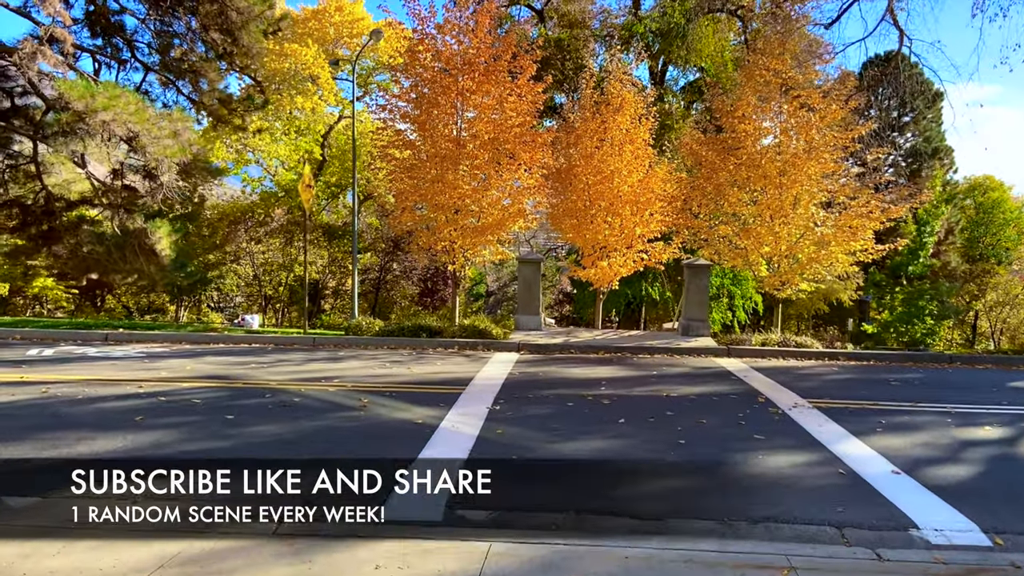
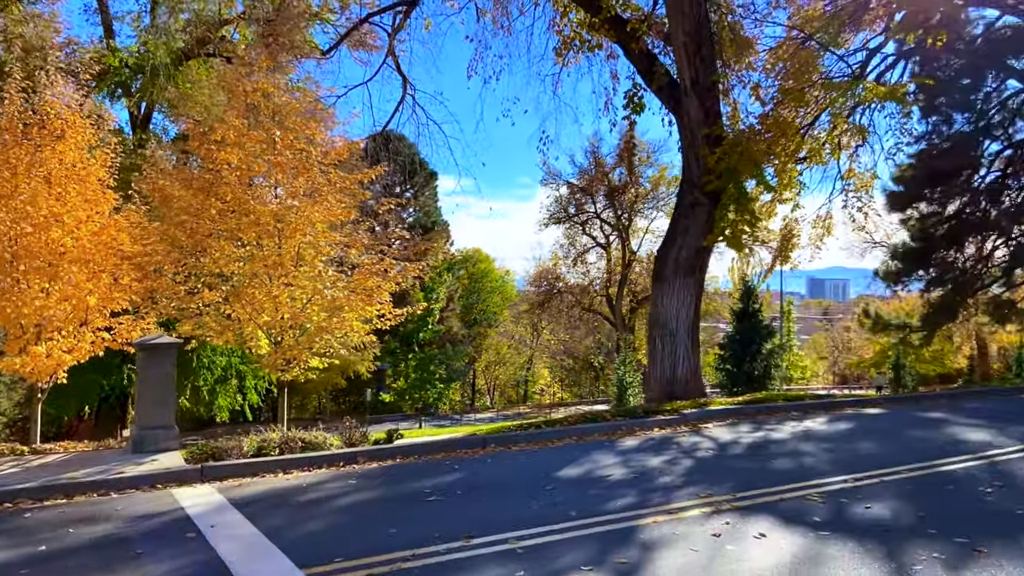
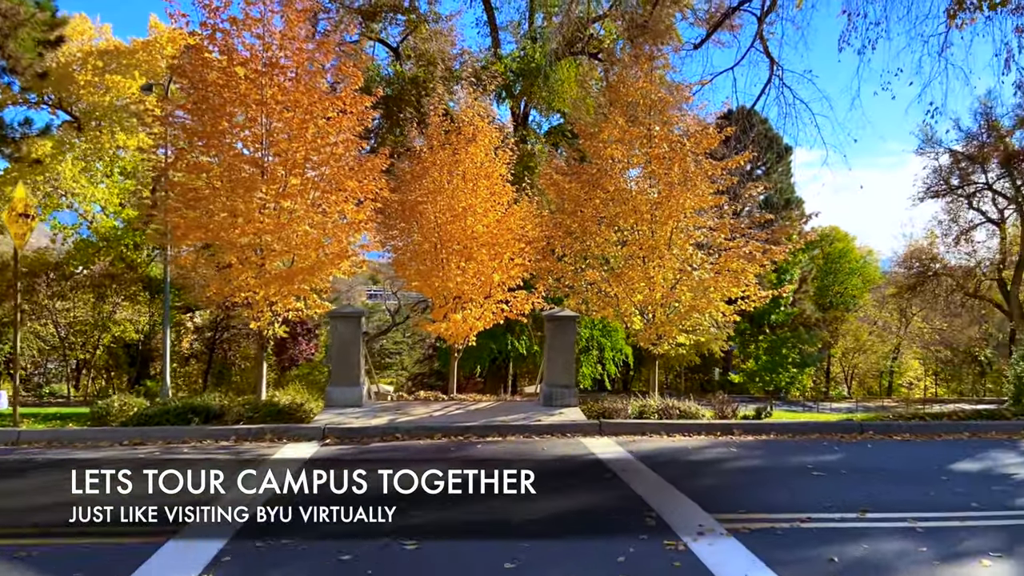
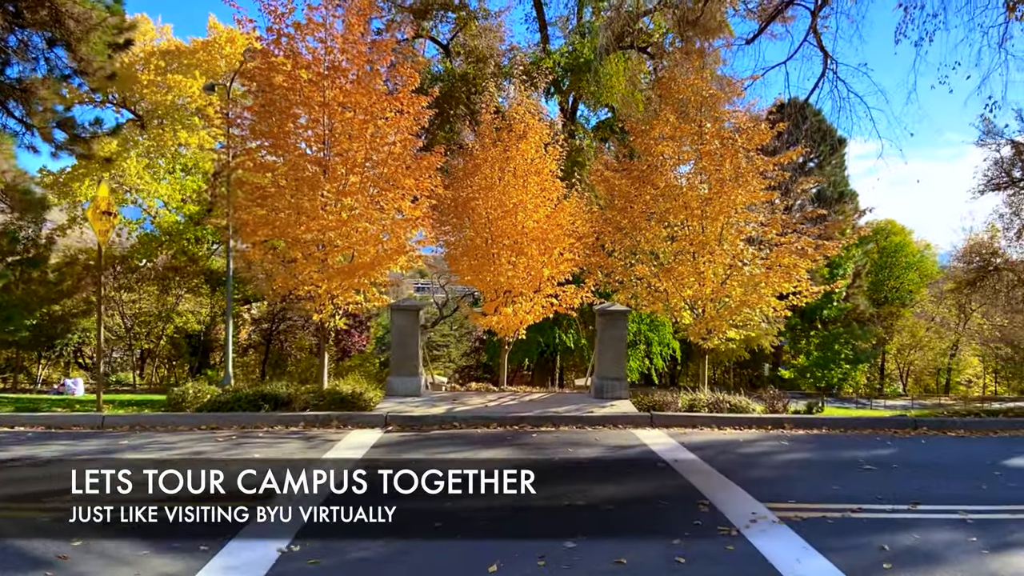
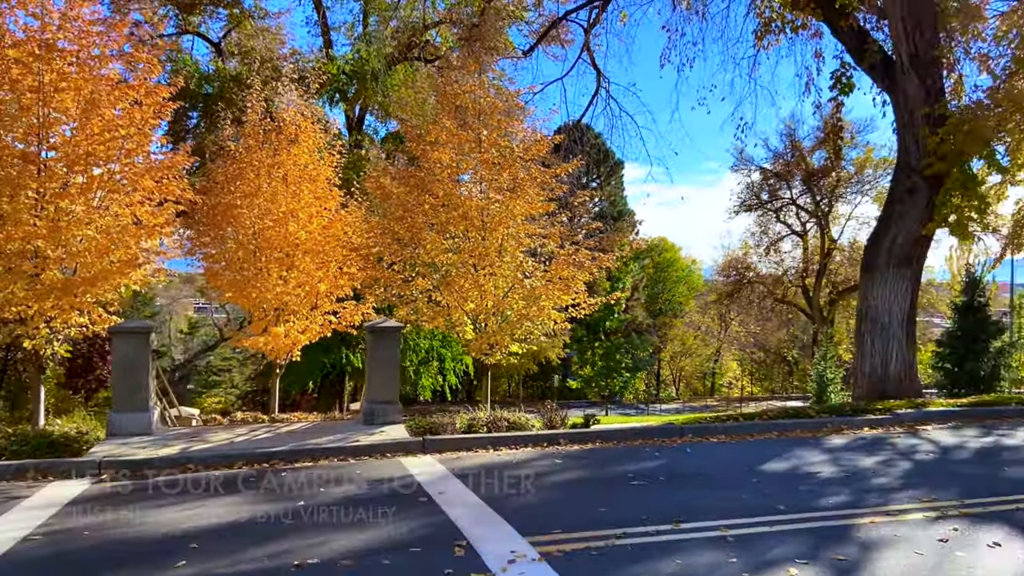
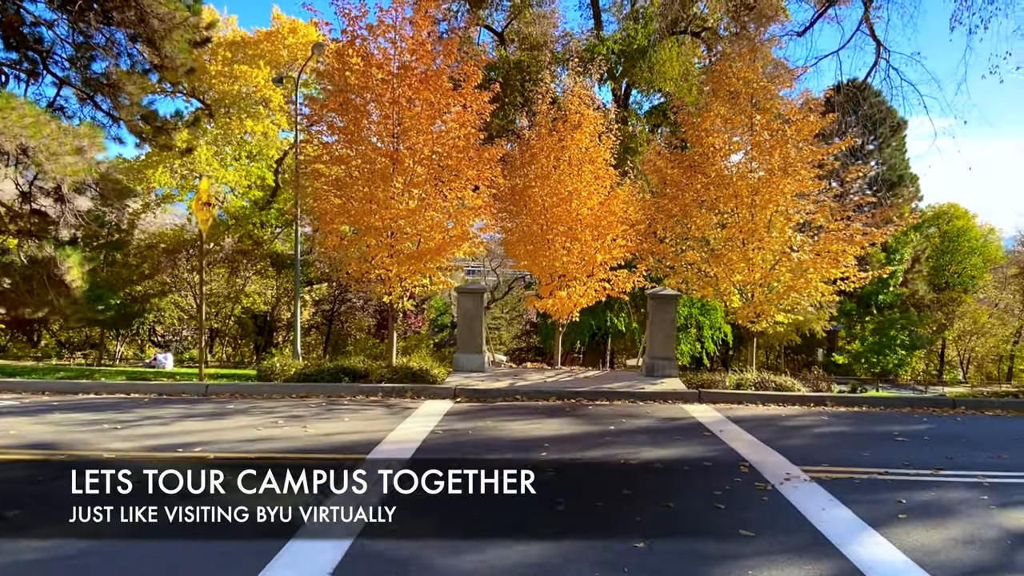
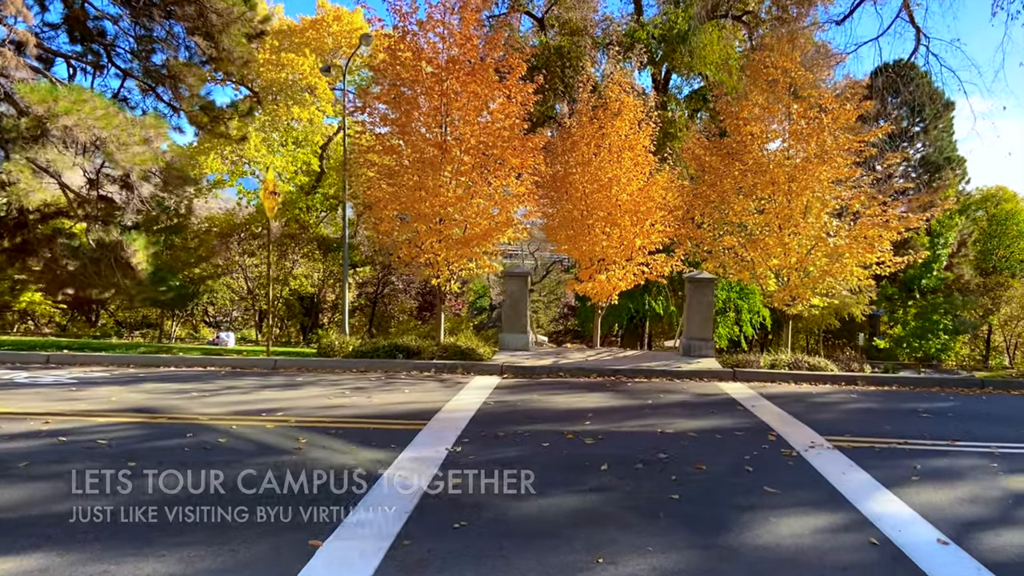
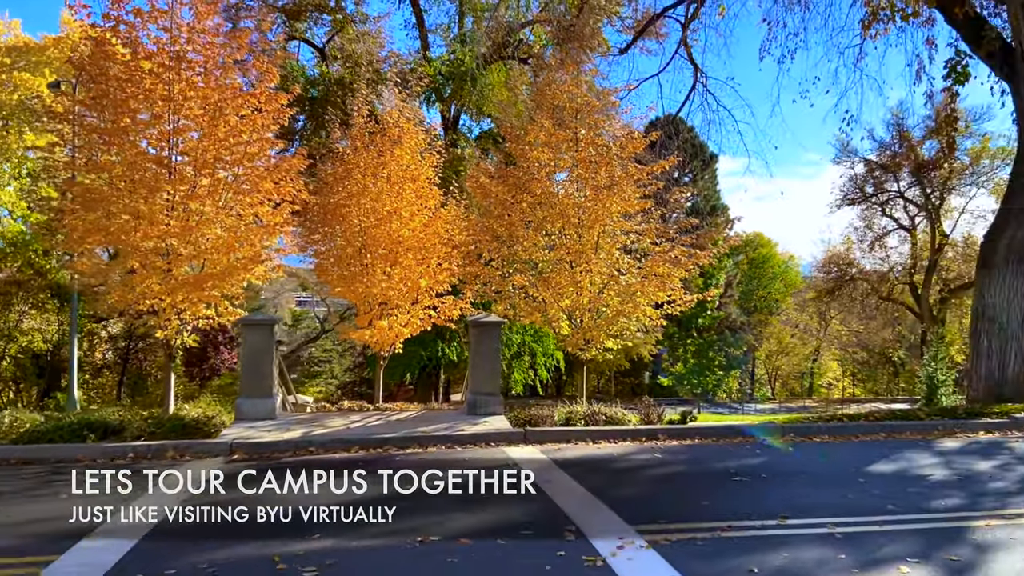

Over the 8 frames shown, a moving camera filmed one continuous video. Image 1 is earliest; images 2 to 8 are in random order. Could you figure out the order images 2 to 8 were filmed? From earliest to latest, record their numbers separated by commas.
7, 6, 4, 3, 8, 5, 2
